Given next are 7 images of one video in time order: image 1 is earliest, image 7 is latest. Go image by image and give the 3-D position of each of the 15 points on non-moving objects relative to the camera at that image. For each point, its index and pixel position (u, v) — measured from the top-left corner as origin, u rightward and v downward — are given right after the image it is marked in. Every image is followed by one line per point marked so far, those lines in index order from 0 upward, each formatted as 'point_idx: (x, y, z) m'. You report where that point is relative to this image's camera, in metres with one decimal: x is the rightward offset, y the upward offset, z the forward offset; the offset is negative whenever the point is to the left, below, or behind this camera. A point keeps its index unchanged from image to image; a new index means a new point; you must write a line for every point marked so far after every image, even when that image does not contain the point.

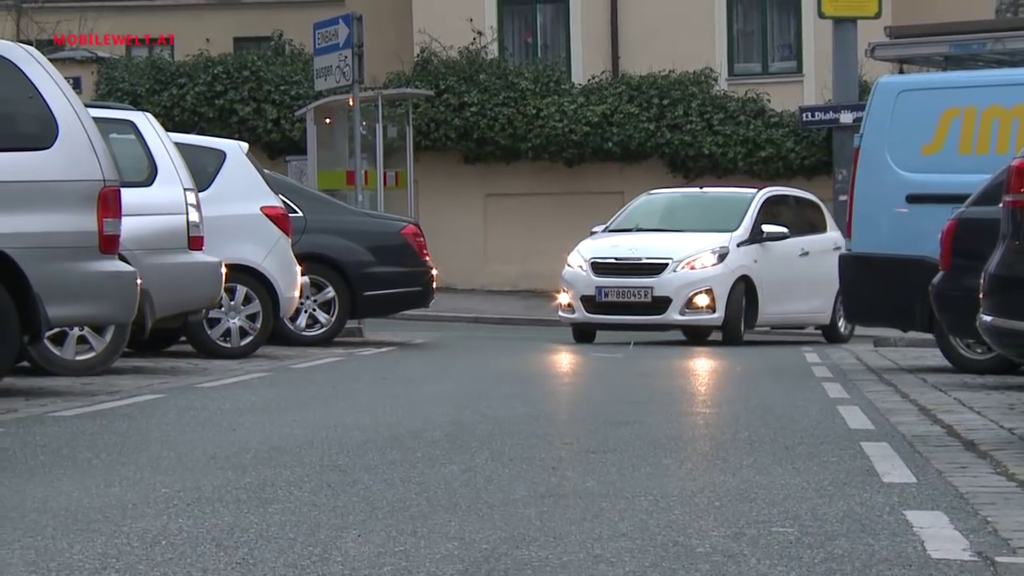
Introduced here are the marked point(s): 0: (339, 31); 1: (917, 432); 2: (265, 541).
0: (-1.2, +1.6, +17.8) m
1: (+1.1, -0.4, +7.6) m
2: (-0.5, -0.5, +6.1) m
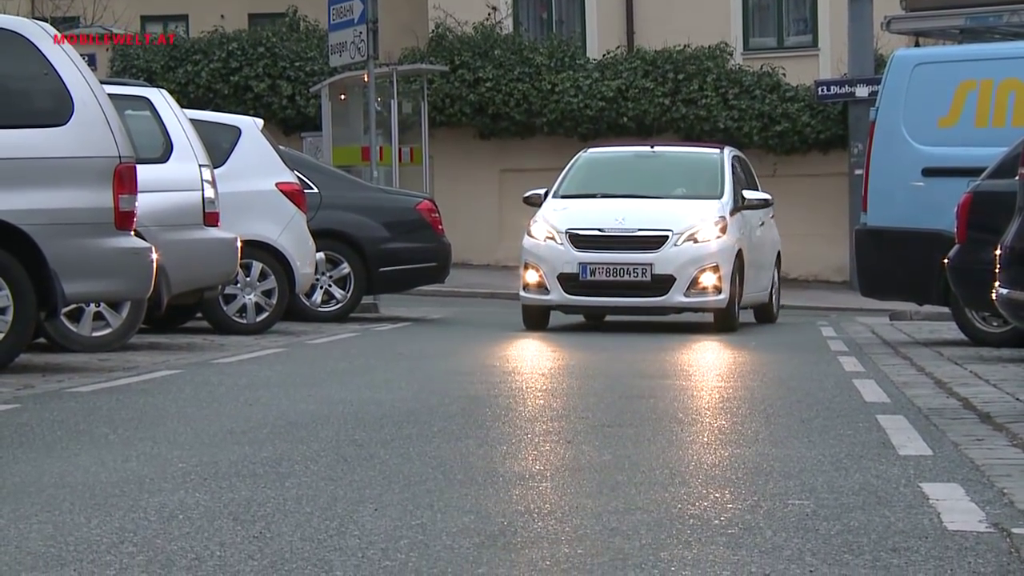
0: (-1.0, +1.8, +17.8) m
1: (+1.1, -0.3, +7.6) m
2: (-0.5, -0.5, +6.1) m
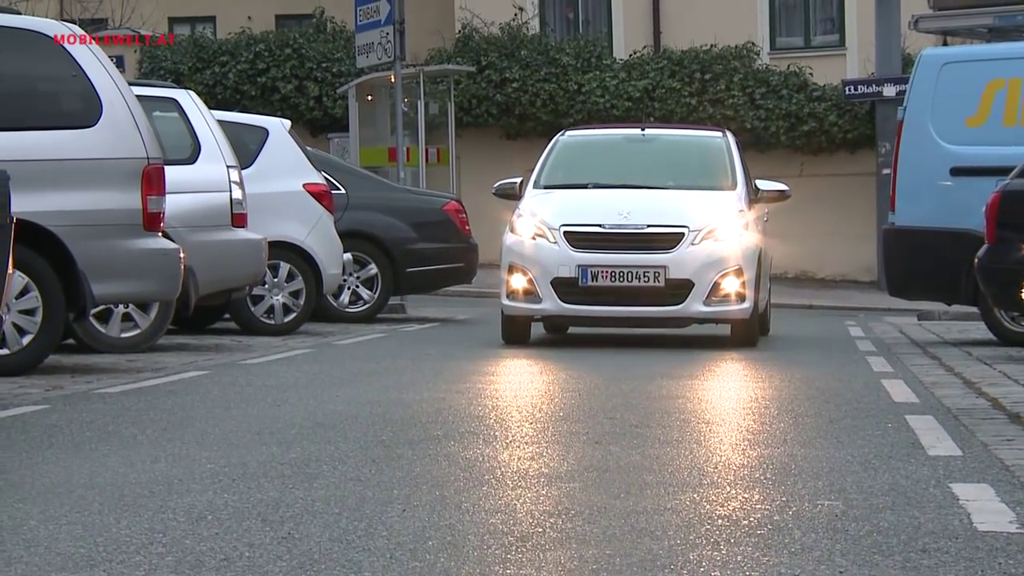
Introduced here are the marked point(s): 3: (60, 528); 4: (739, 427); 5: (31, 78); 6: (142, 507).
0: (-0.8, +1.7, +17.8) m
1: (+1.2, -0.3, +7.5) m
2: (-0.4, -0.5, +6.1) m
3: (-1.0, -0.5, +5.9) m
4: (+0.6, -0.4, +7.2) m
5: (-1.5, +0.7, +9.9) m
6: (-0.8, -0.5, +6.2) m
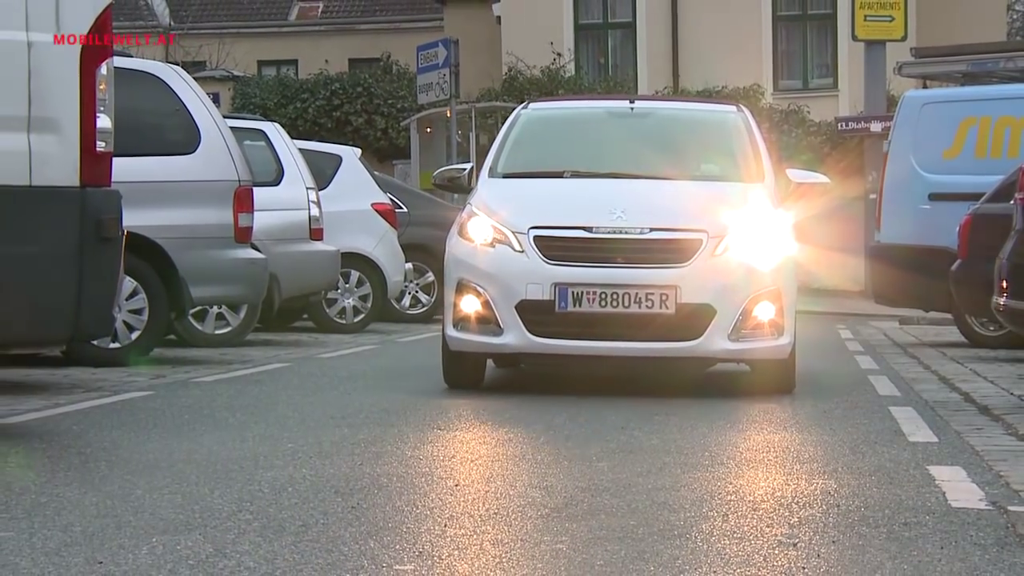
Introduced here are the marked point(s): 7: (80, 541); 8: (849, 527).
0: (-0.6, +1.6, +18.9) m
1: (+1.3, -0.3, +8.6) m
2: (-0.3, -0.5, +7.2) m
3: (-0.9, -0.5, +7.0) m
4: (+0.7, -0.4, +8.2) m
5: (-1.4, +0.7, +10.9) m
6: (-0.7, -0.5, +7.2) m
7: (-0.9, -0.5, +5.9) m
8: (+0.8, -0.6, +6.8) m
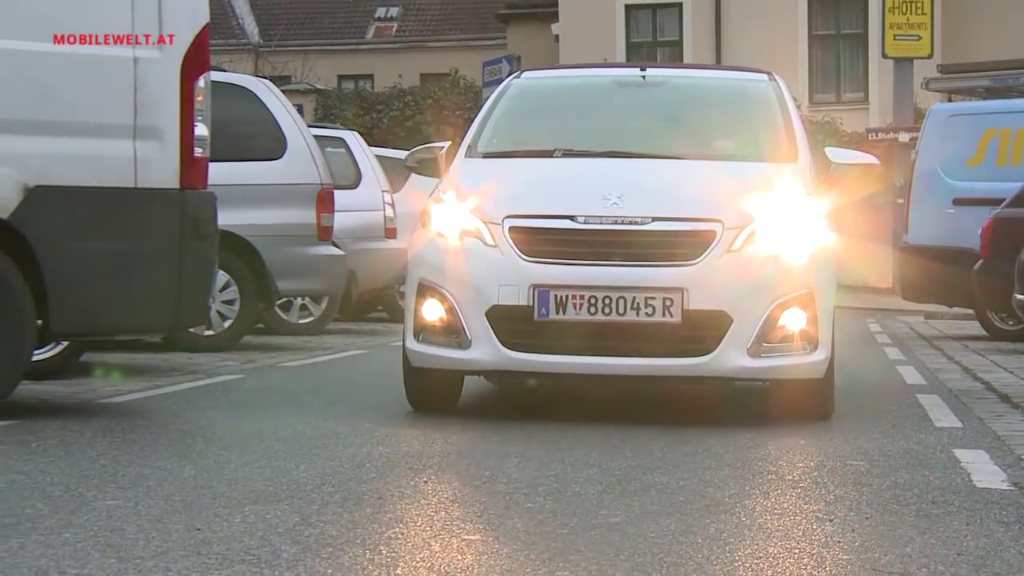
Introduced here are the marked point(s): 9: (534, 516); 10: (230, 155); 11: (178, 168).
0: (-0.1, +1.6, +19.7) m
1: (+1.5, -0.3, +9.3) m
2: (-0.2, -0.5, +7.9) m
3: (-0.7, -0.5, +7.7) m
4: (+0.9, -0.4, +8.9) m
5: (-1.1, +0.7, +11.7) m
6: (-0.6, -0.5, +8.0) m
7: (-0.8, -0.5, +6.7) m
8: (+1.0, -0.5, +7.5) m
9: (+0.1, -0.6, +6.9) m
10: (-1.2, +0.5, +11.7) m
11: (-0.9, +0.3, +7.4) m
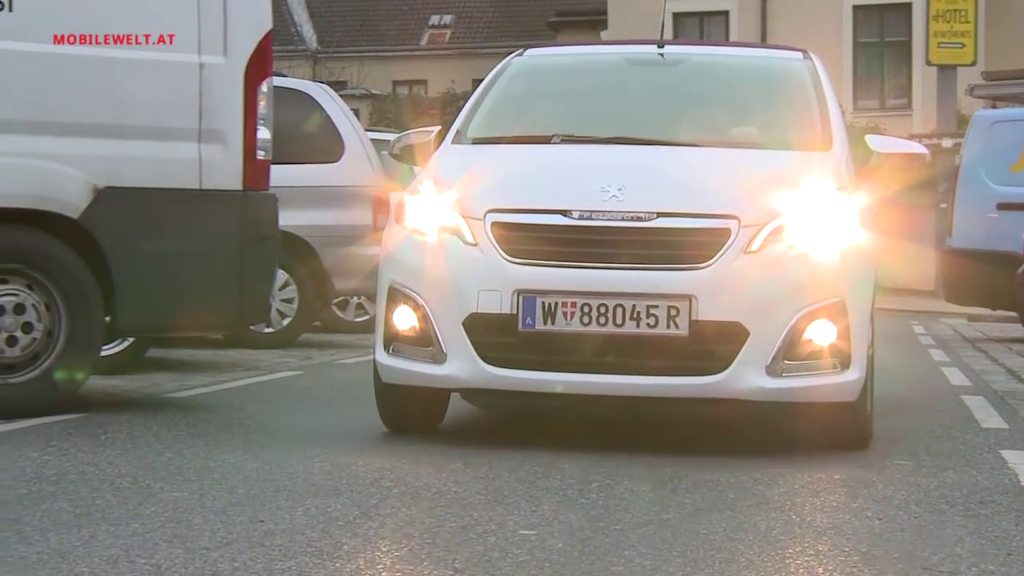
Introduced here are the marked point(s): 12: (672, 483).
0: (+0.2, +1.6, +19.9) m
1: (+1.7, -0.4, +9.5) m
2: (0.0, -0.5, +8.1) m
3: (-0.6, -0.5, +7.9) m
4: (+1.0, -0.4, +9.1) m
5: (-1.0, +0.7, +11.9) m
6: (-0.4, -0.5, +8.2) m
7: (-0.7, -0.5, +6.9) m
8: (+1.1, -0.6, +7.7) m
9: (+0.2, -0.6, +7.1) m
10: (-1.0, +0.5, +11.9) m
11: (-0.7, +0.3, +7.6) m
12: (+0.4, -0.5, +7.8) m
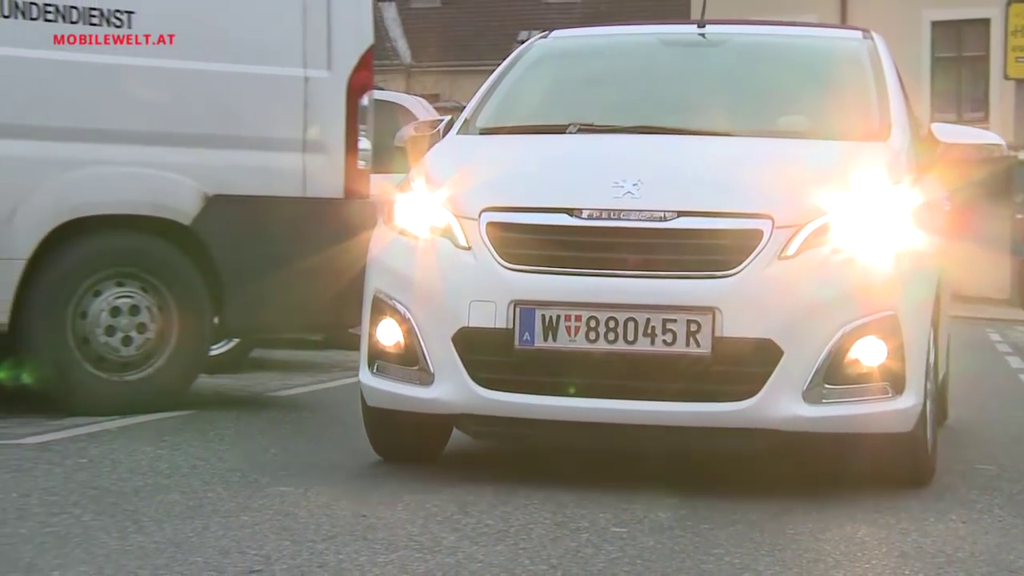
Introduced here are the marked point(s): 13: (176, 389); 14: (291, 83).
0: (+0.8, +1.5, +20.2) m
1: (+2.0, -0.4, +9.7) m
2: (+0.2, -0.5, +8.4) m
3: (-0.3, -0.5, +8.2) m
4: (+1.3, -0.4, +9.4) m
5: (-0.6, +0.6, +12.2) m
6: (-0.1, -0.5, +8.5) m
7: (-0.4, -0.5, +7.2) m
8: (+1.4, -0.6, +8.0) m
9: (+0.4, -0.6, +7.4) m
10: (-0.6, +0.5, +12.2) m
11: (-0.5, +0.3, +8.0) m
12: (+0.7, -0.6, +8.0) m
13: (-0.9, -0.3, +7.8) m
14: (-0.6, +0.6, +7.8) m
